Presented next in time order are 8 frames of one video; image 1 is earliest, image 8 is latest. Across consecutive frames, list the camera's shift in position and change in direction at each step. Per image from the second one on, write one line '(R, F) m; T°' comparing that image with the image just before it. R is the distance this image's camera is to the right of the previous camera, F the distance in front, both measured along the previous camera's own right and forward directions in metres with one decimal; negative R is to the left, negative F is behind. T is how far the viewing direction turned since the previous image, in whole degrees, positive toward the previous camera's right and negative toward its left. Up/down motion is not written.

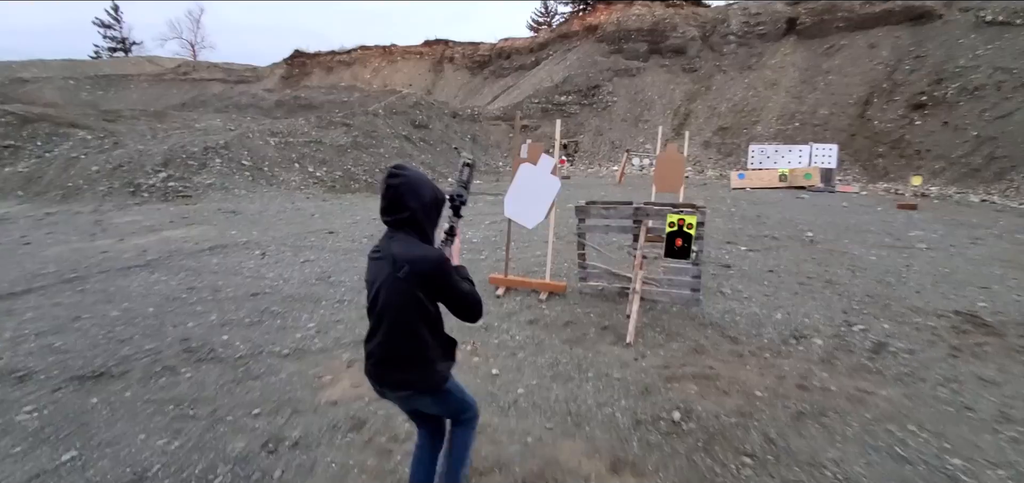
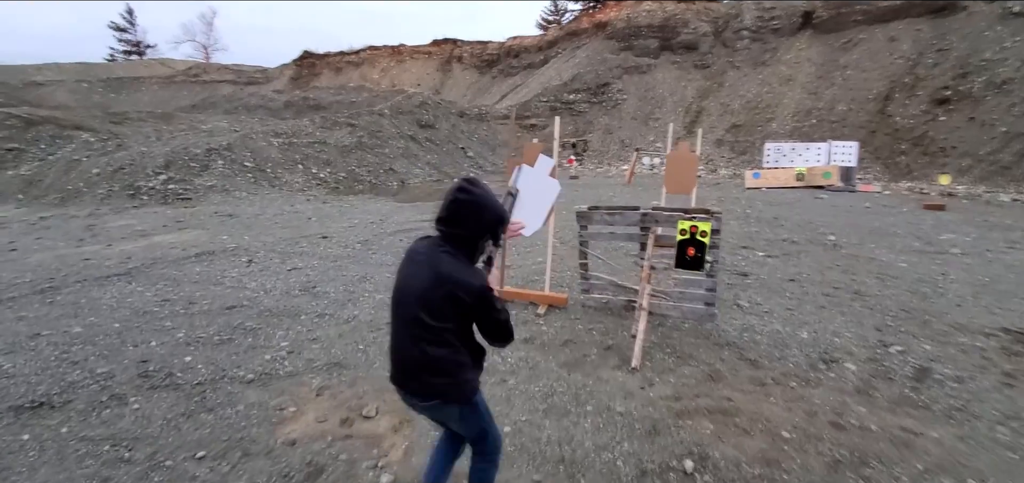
(+0.2, +0.5) m; -1°
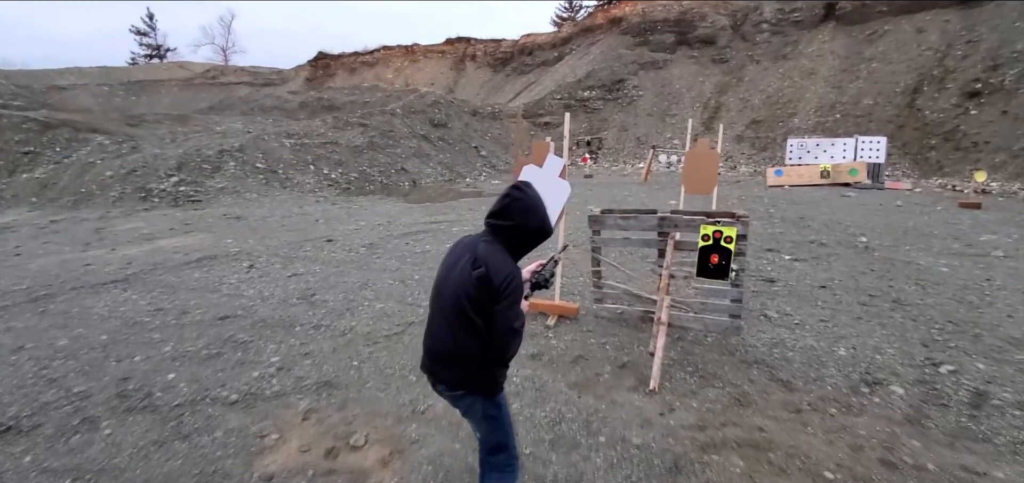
(+0.1, +0.4) m; -2°
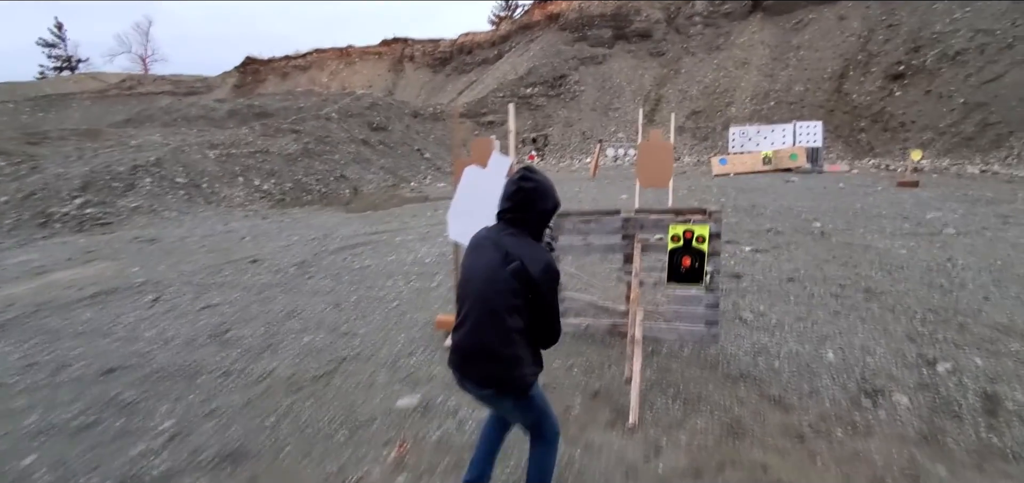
(+0.1, +0.6) m; +5°
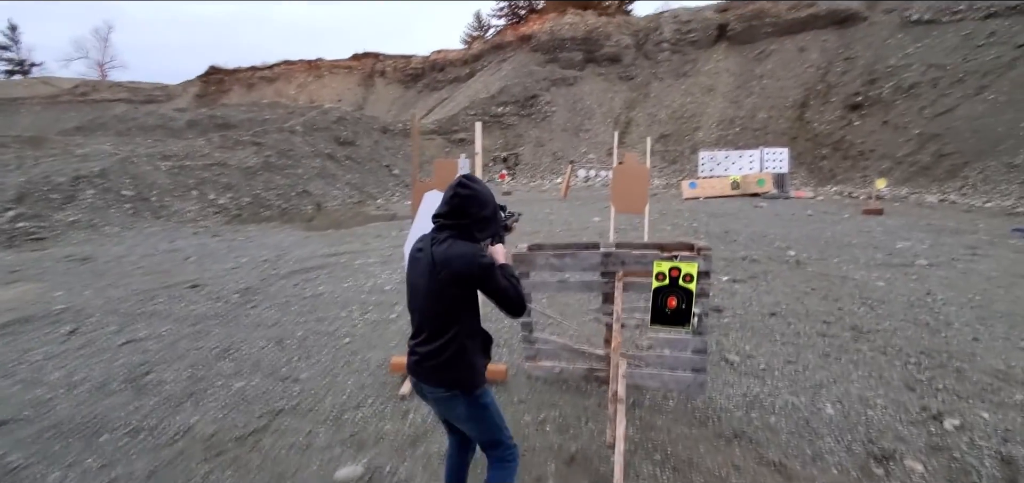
(0.0, +0.5) m; +3°
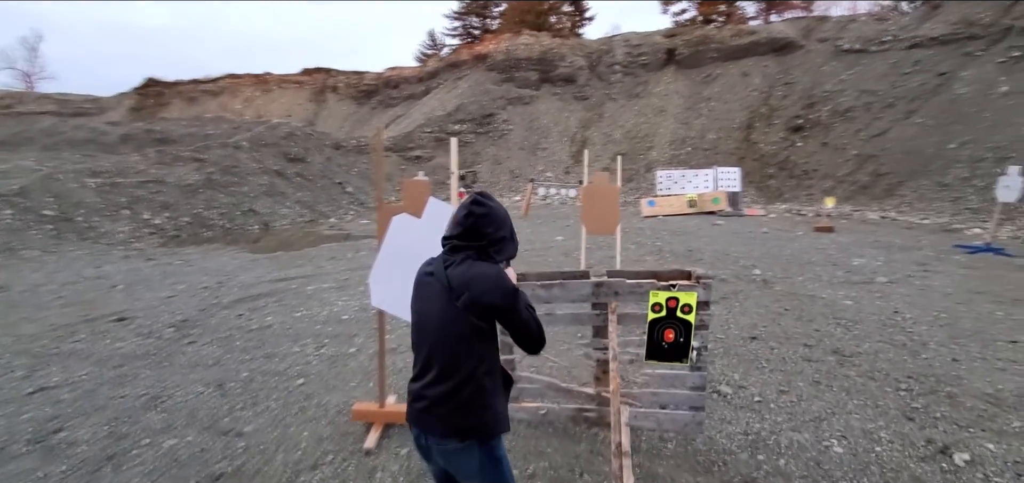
(-0.2, +0.4) m; +5°
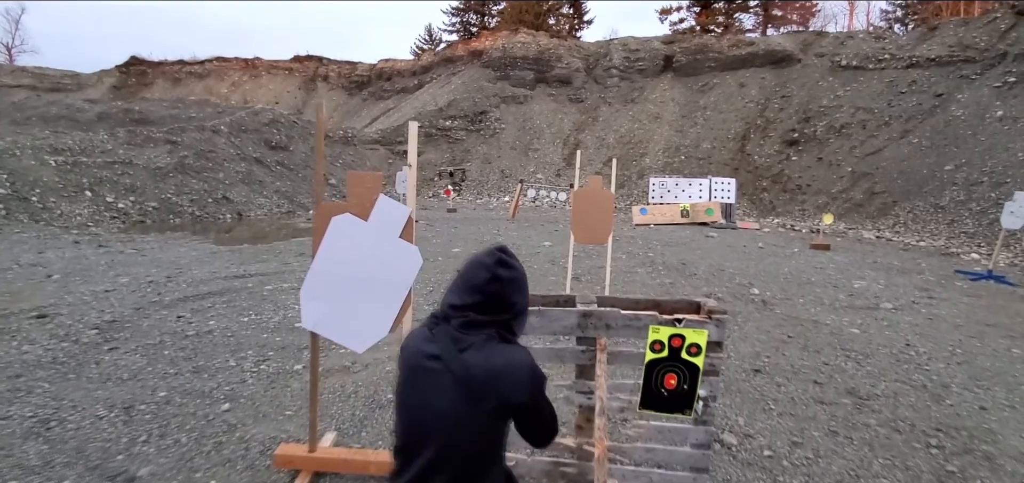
(+0.1, +0.6) m; +1°
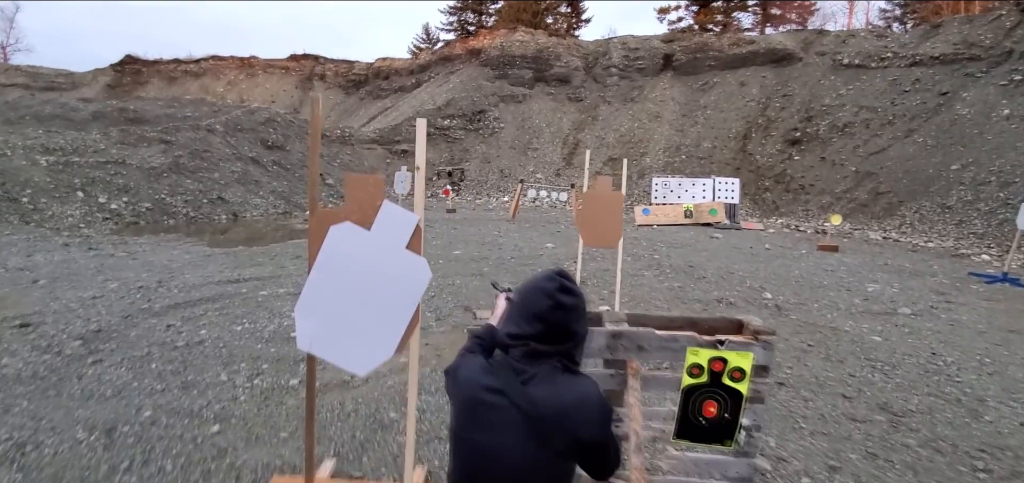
(-0.1, +0.3) m; 0°
